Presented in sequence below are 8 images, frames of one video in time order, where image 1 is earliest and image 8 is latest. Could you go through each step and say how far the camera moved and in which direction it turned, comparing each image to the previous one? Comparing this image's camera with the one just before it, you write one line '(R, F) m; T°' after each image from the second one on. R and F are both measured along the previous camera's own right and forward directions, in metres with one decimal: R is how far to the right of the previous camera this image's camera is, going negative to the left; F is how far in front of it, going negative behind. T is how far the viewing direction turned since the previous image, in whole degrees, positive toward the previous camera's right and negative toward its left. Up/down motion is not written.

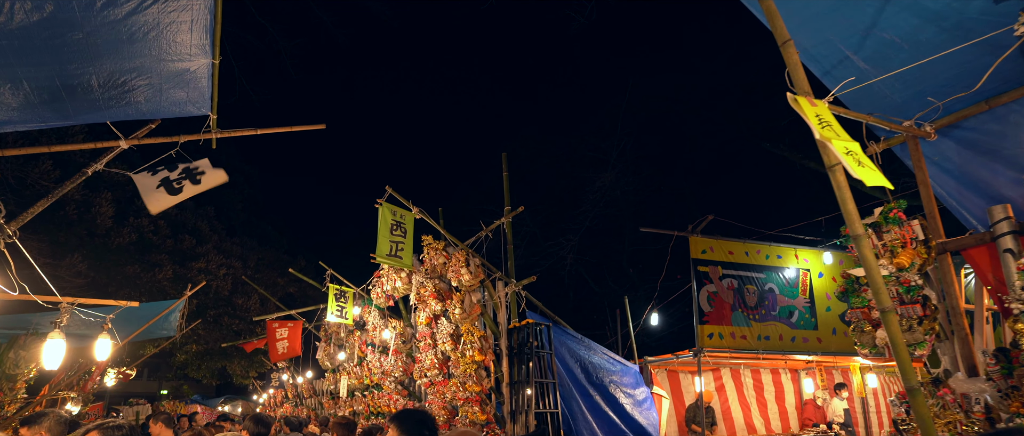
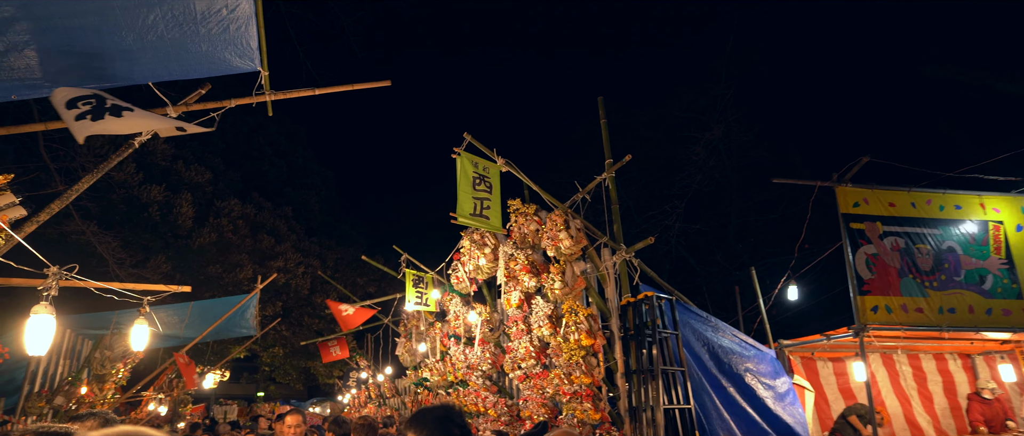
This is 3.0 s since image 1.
(-0.4, +1.3) m; -7°
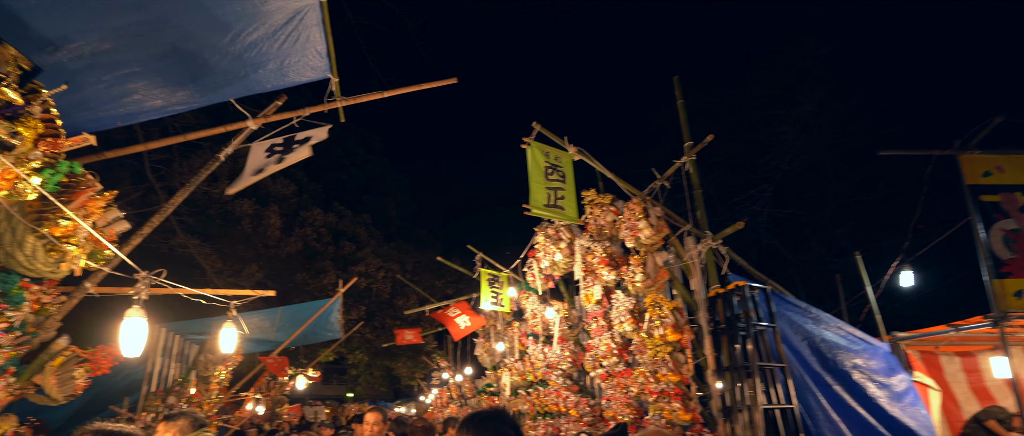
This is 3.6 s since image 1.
(0.0, +0.2) m; -8°
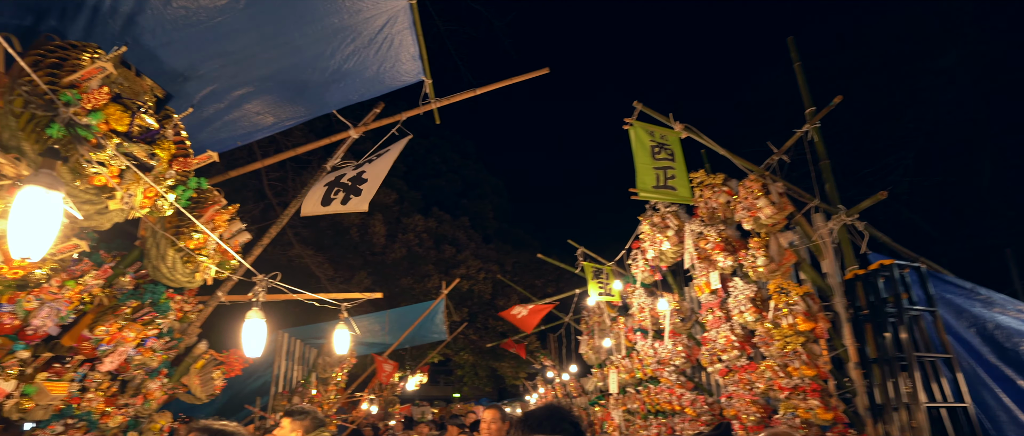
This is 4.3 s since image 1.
(-0.1, +0.2) m; -10°
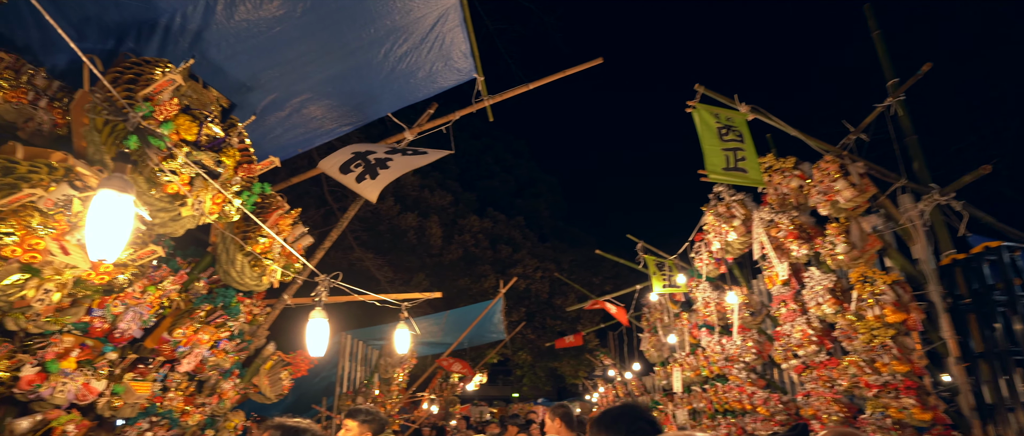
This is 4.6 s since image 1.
(0.0, +0.1) m; -6°
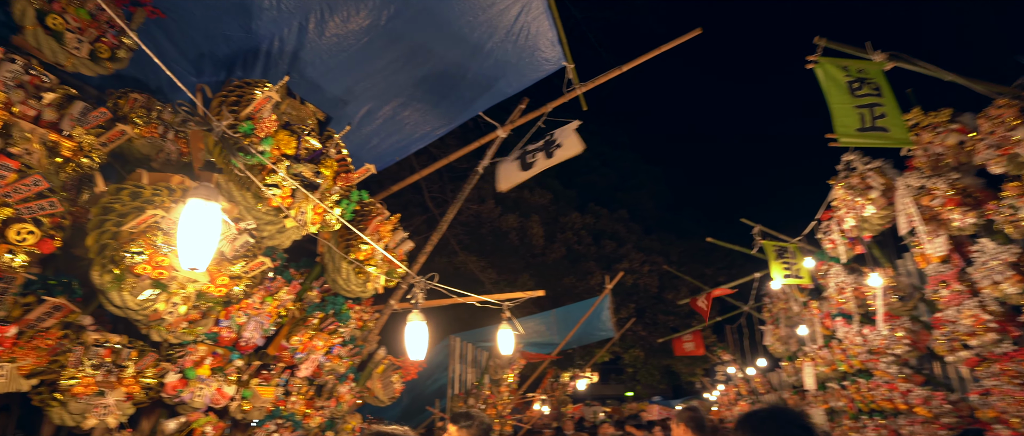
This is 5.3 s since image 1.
(0.0, +0.4) m; -11°
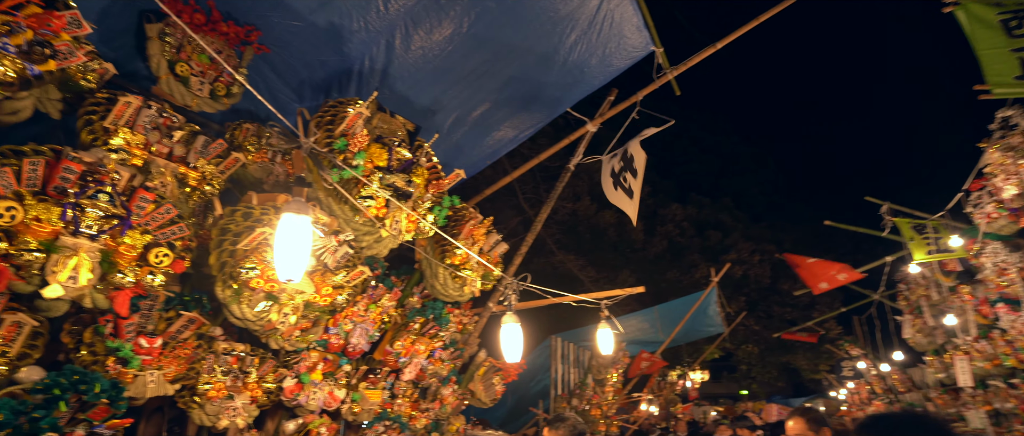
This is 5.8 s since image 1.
(+0.1, +0.2) m; -10°
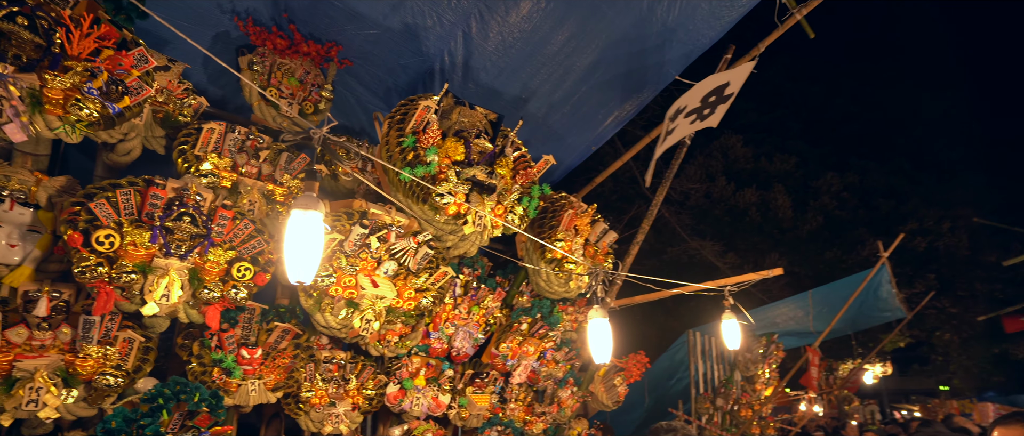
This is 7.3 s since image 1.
(+0.6, +0.7) m; -15°
